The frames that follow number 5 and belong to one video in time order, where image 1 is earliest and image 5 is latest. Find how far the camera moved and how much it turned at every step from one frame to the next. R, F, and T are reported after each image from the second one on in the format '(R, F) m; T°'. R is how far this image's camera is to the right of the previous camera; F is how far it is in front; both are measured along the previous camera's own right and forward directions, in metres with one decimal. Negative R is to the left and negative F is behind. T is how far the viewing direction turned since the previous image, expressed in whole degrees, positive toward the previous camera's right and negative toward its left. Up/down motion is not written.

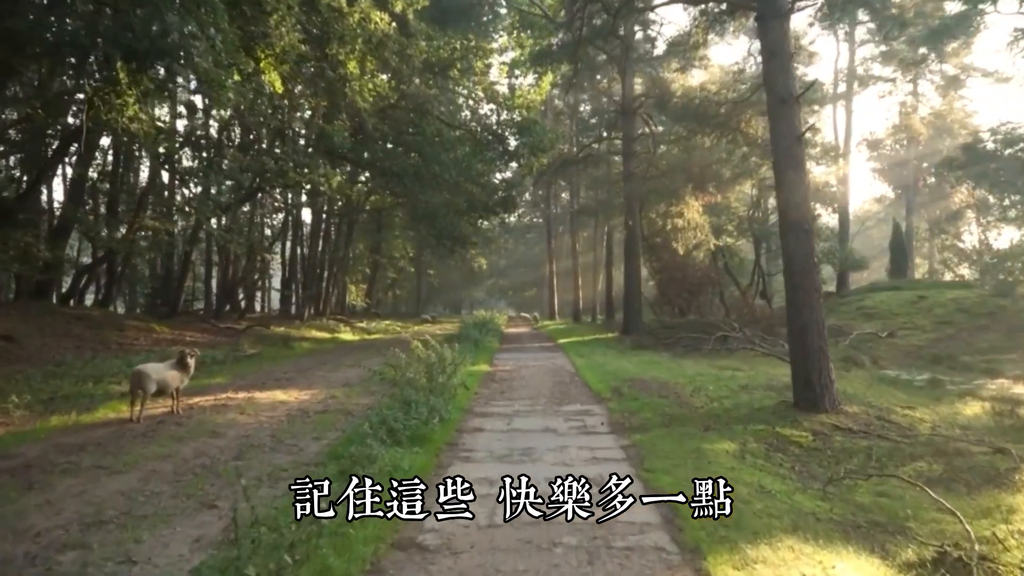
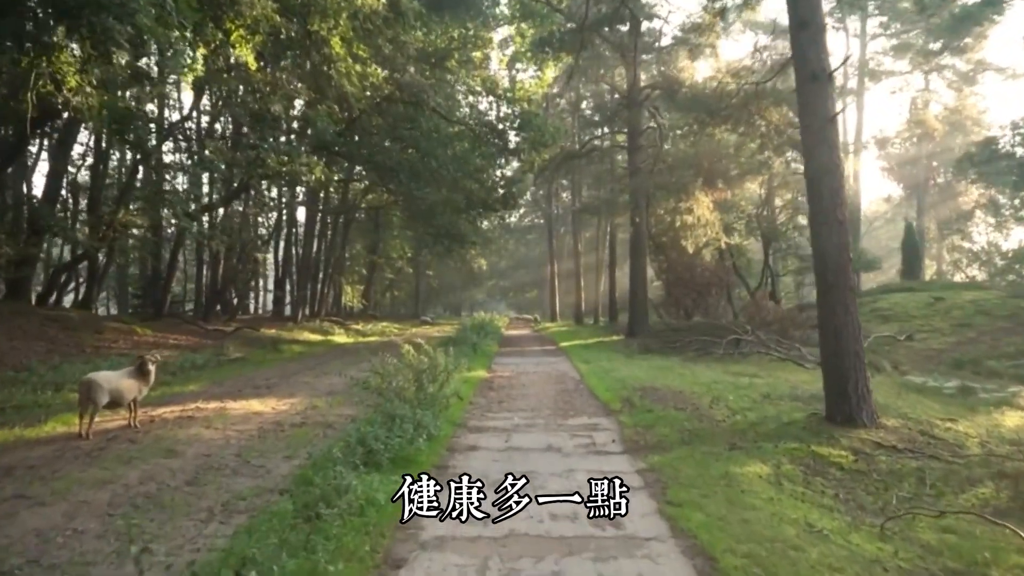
(0.0, +1.1) m; 0°
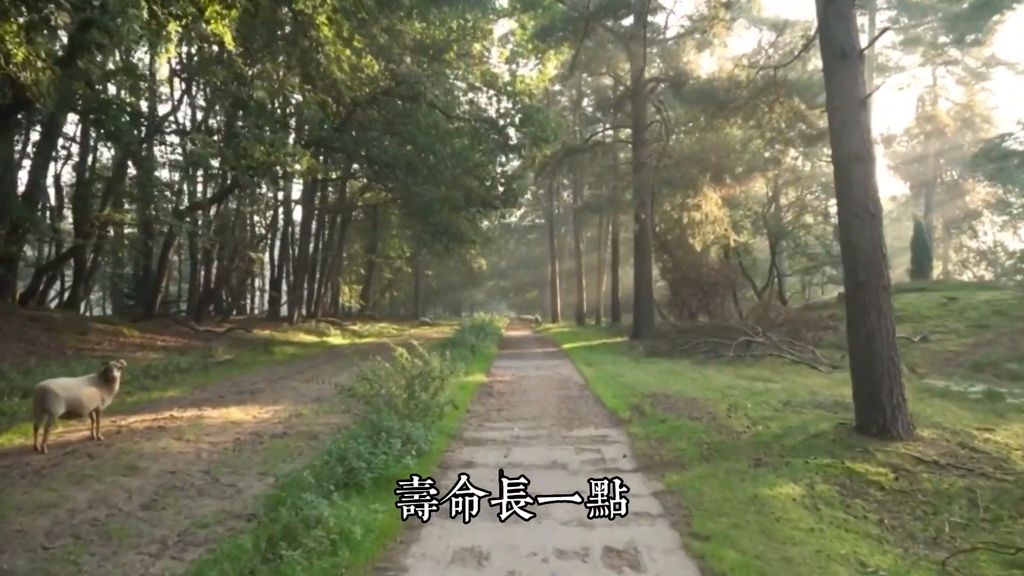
(0.0, +0.8) m; 0°
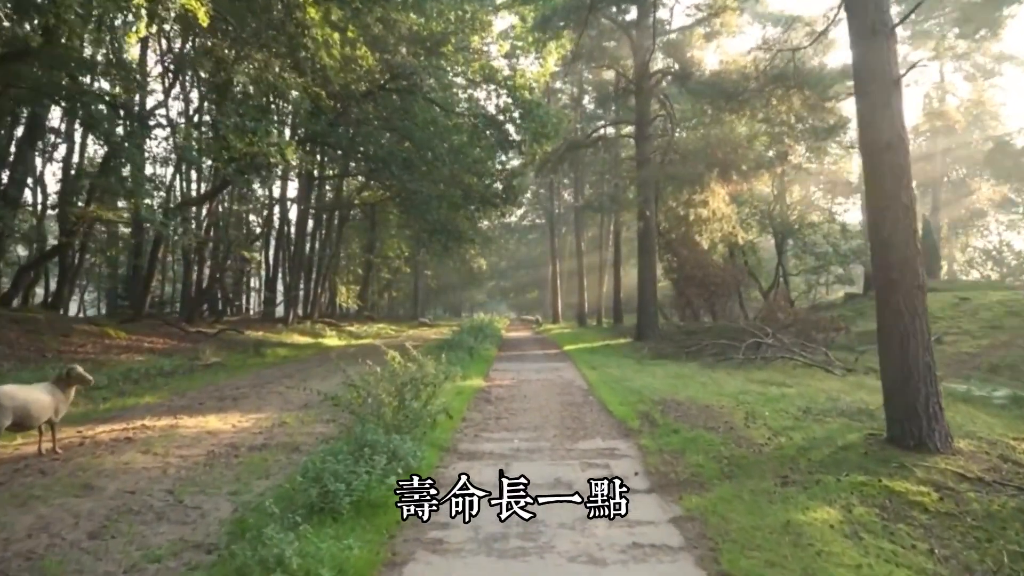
(0.0, +0.7) m; 0°
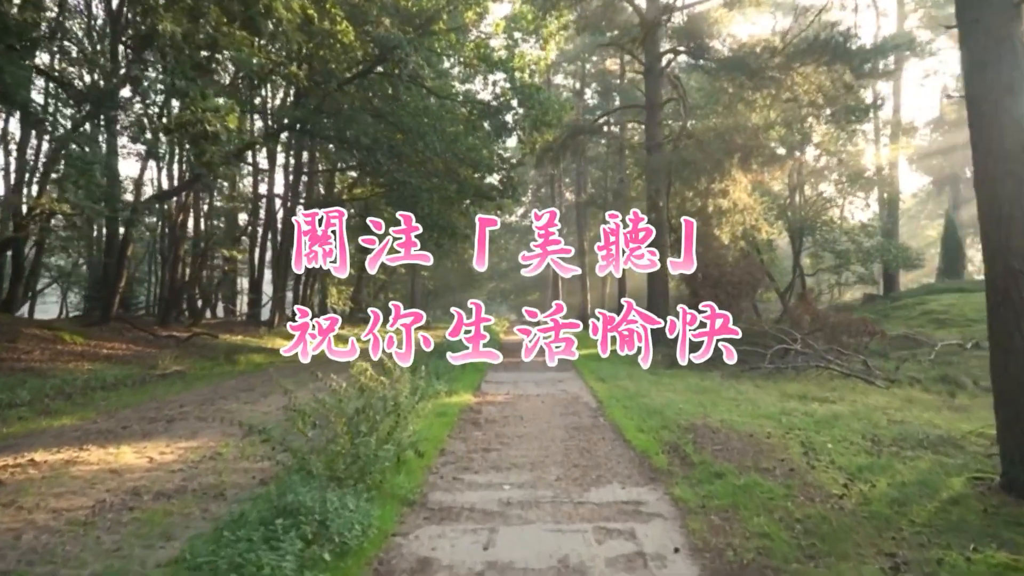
(+0.1, +2.0) m; 0°
